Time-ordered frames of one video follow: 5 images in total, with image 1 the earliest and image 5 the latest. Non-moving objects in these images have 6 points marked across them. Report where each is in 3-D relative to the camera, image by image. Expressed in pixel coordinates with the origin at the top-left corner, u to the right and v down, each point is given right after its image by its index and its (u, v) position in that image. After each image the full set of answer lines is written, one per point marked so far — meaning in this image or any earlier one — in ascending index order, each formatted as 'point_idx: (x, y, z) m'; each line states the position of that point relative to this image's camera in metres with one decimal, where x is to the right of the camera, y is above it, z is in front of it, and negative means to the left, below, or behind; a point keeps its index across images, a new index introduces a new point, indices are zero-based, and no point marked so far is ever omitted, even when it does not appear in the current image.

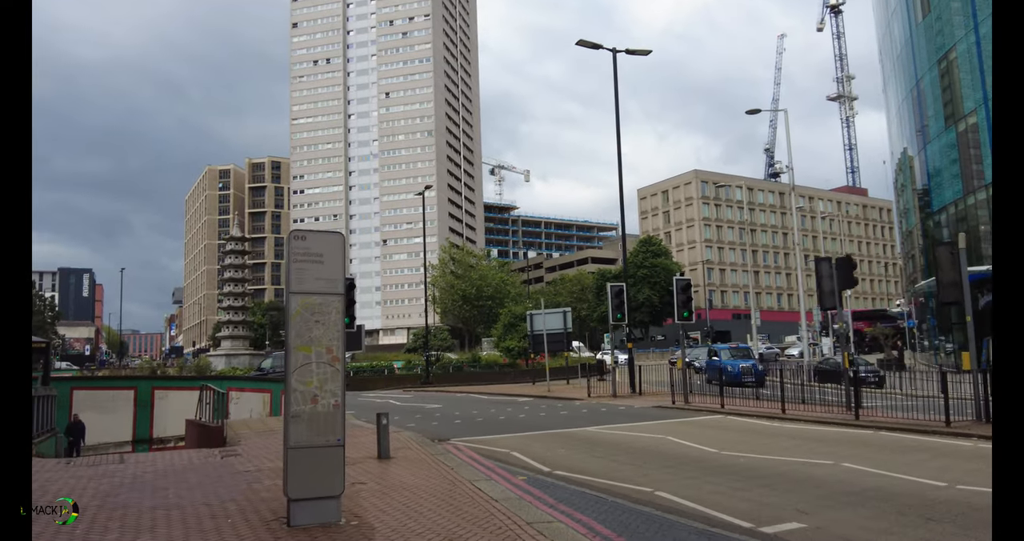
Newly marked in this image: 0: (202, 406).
0: (-7.3, -3.1, +19.4) m
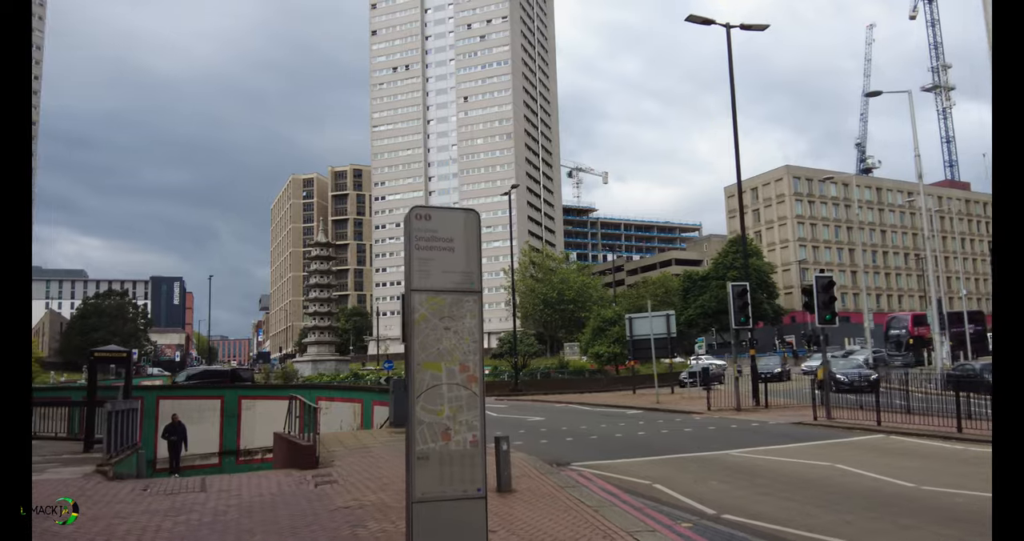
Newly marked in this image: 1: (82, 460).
0: (-4.9, -3.2, +17.9) m
1: (-7.7, -3.4, +14.7) m
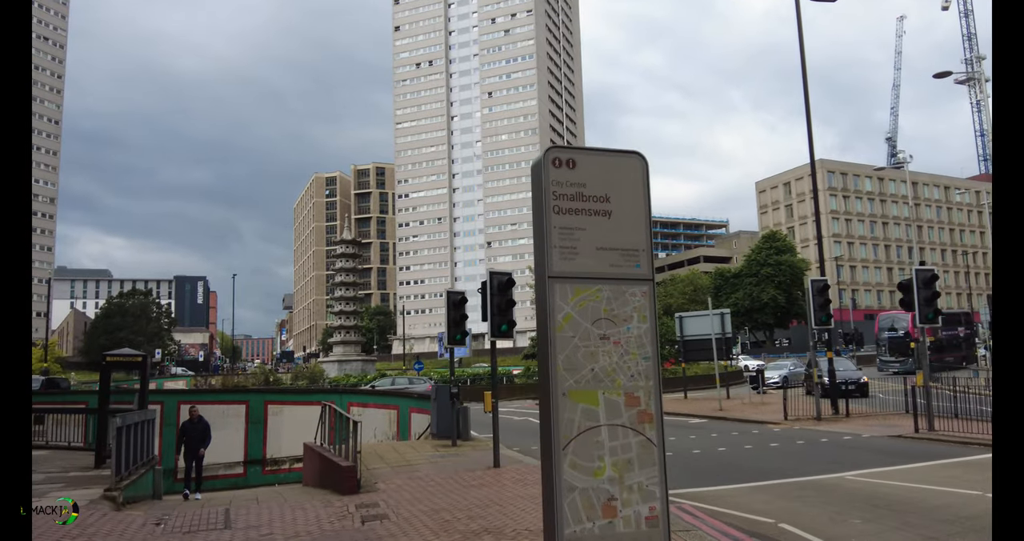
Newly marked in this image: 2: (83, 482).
0: (-3.7, -3.1, +16.1) m
1: (-6.6, -3.3, +13.0) m
2: (-6.7, -3.3, +12.8) m
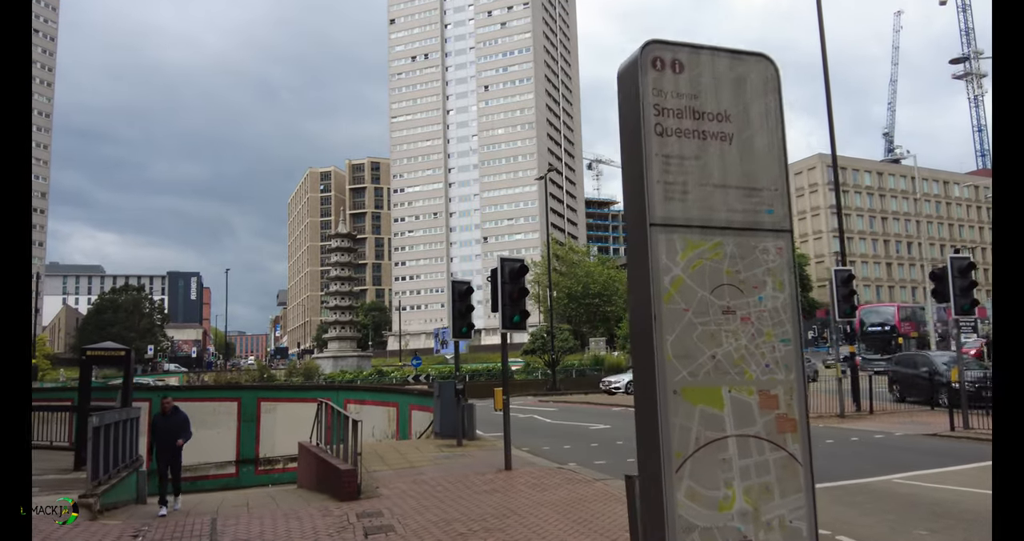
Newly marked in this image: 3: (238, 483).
0: (-3.6, -2.9, +15.1) m
1: (-6.5, -3.1, +11.9) m
2: (-6.5, -3.1, +11.7) m
3: (-6.5, -5.1, +19.4) m
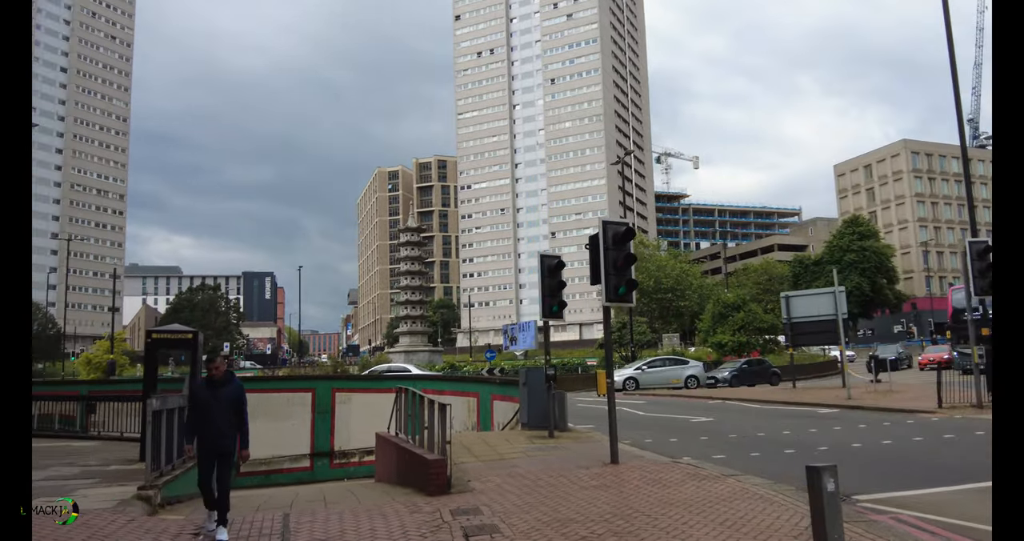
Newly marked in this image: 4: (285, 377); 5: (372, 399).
0: (-1.9, -2.4, +13.9) m
1: (-5.1, -2.7, +11.0) m
2: (-5.1, -2.7, +10.8) m
3: (-4.5, -4.7, +18.5) m
4: (-5.3, -2.5, +19.1) m
5: (-3.4, -3.1, +19.8) m
